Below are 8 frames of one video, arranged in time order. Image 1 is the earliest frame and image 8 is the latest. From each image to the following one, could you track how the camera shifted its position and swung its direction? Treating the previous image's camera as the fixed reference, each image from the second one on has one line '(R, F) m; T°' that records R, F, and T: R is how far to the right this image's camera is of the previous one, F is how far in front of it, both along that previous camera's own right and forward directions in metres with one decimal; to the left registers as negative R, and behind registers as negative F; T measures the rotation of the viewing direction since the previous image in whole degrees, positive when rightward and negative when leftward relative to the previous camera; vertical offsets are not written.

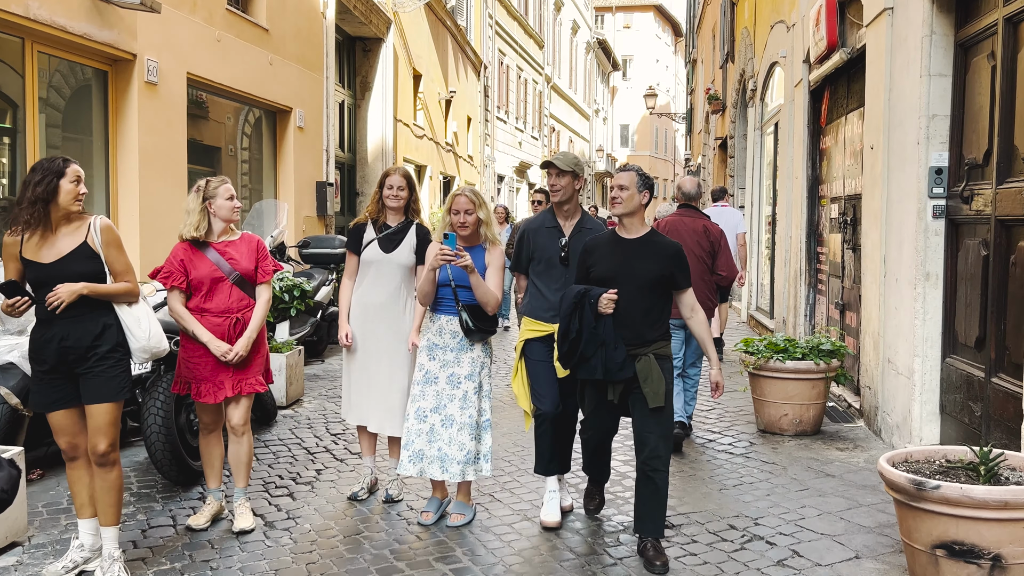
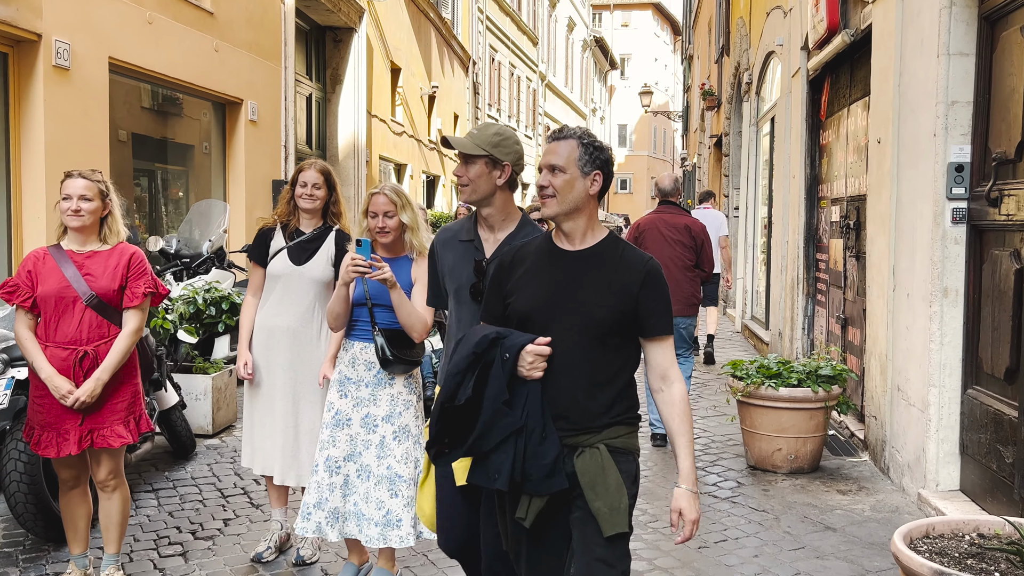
(+0.3, +0.8) m; 0°
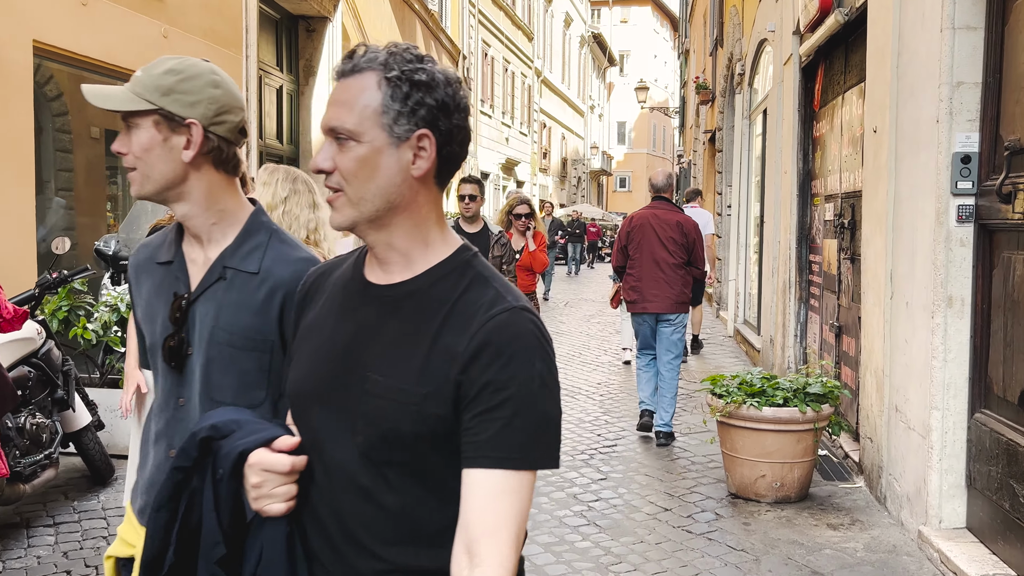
(+0.3, +0.6) m; 0°
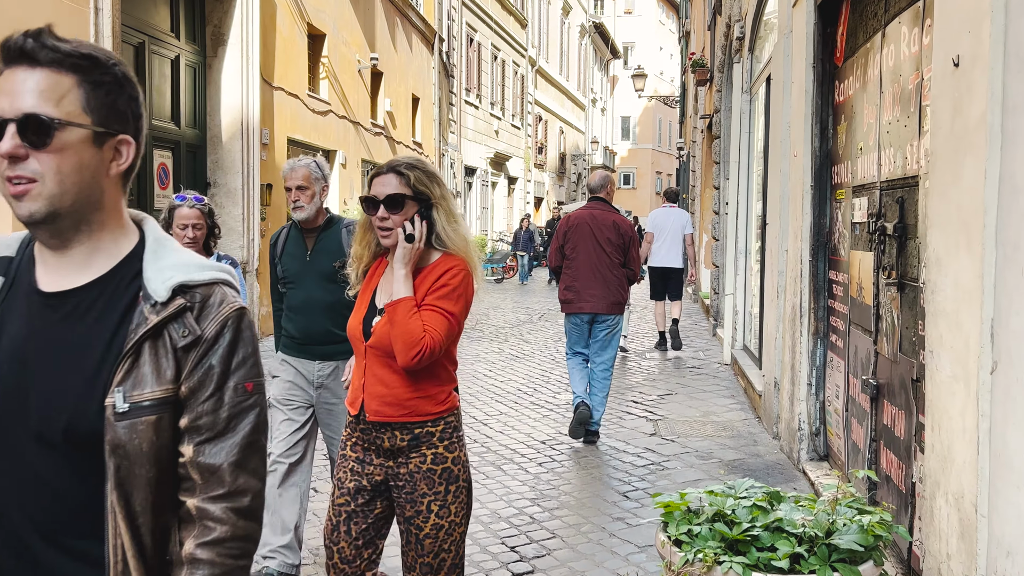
(+0.7, +2.1) m; -1°
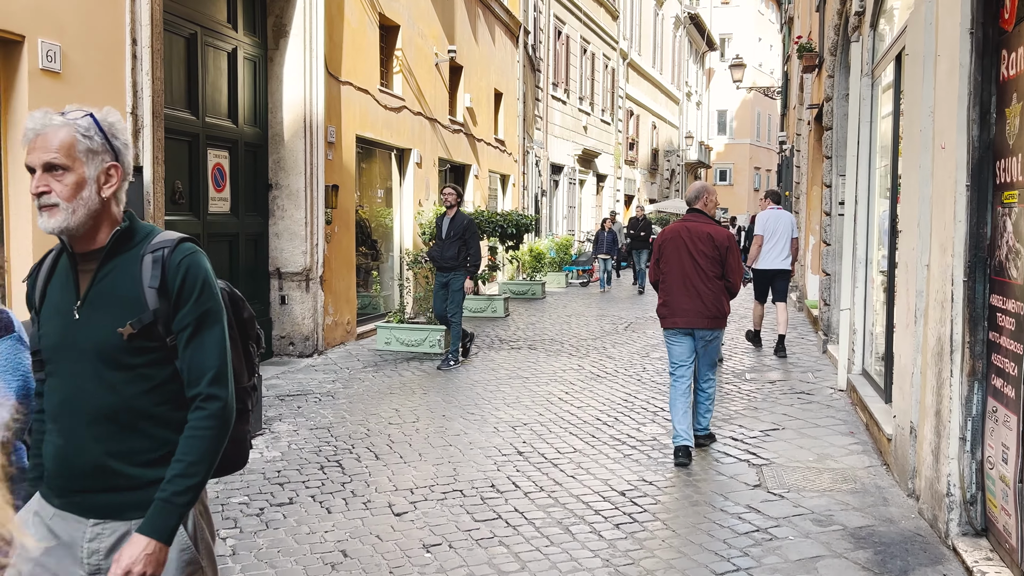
(+0.1, +1.0) m; -6°
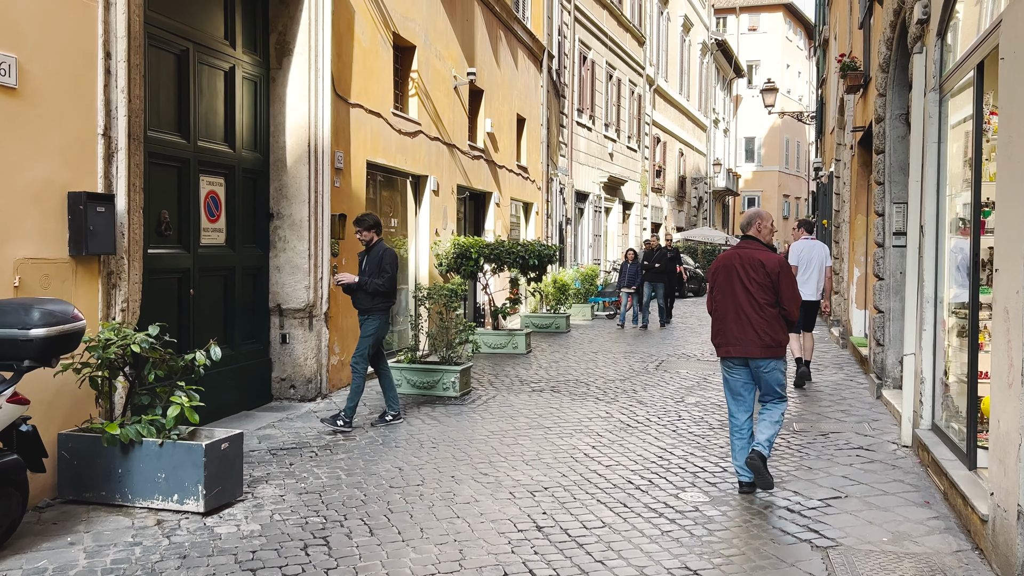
(0.0, +0.8) m; -2°
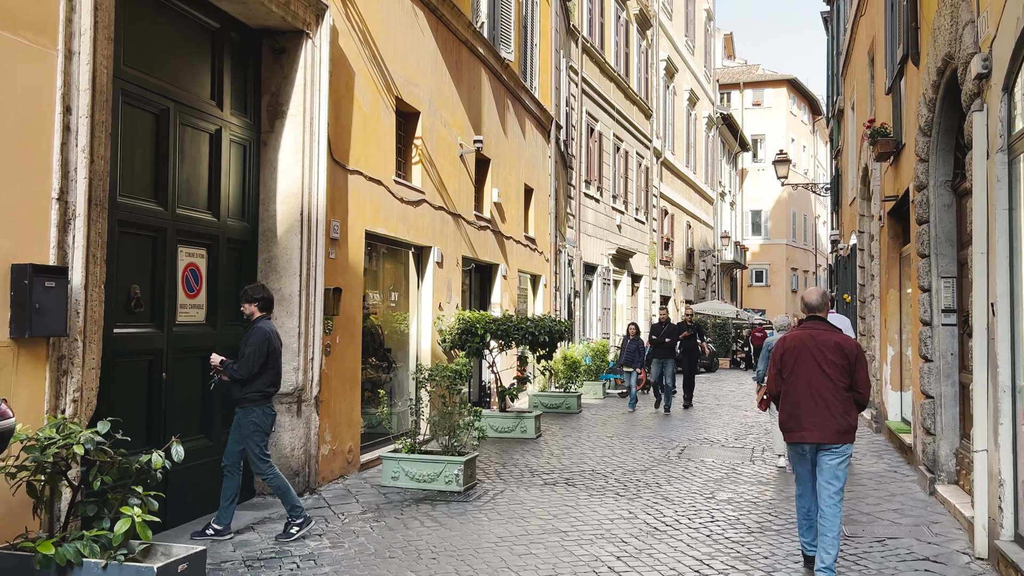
(-0.1, +0.8) m; 0°
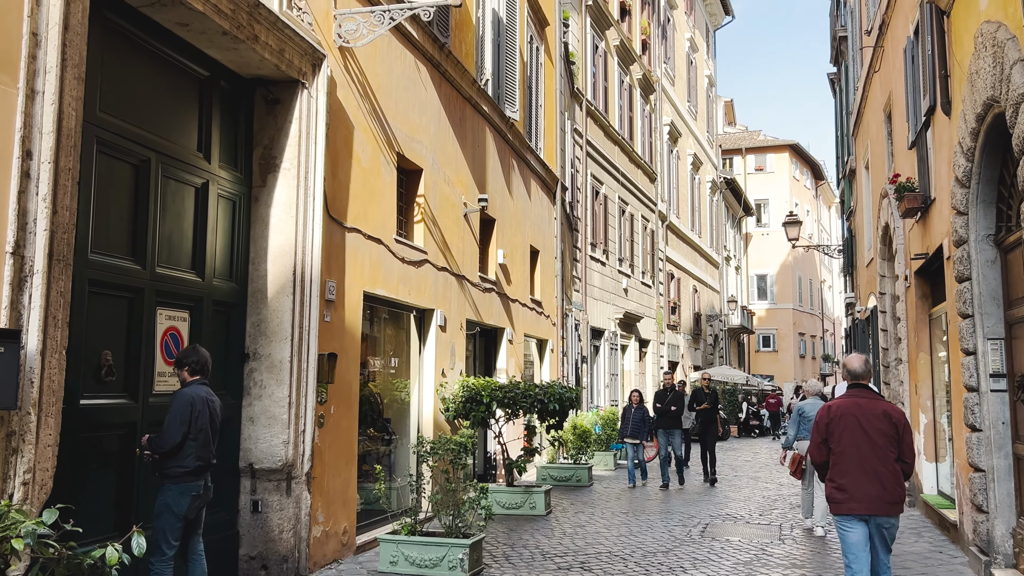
(-0.1, +0.6) m; 0°
